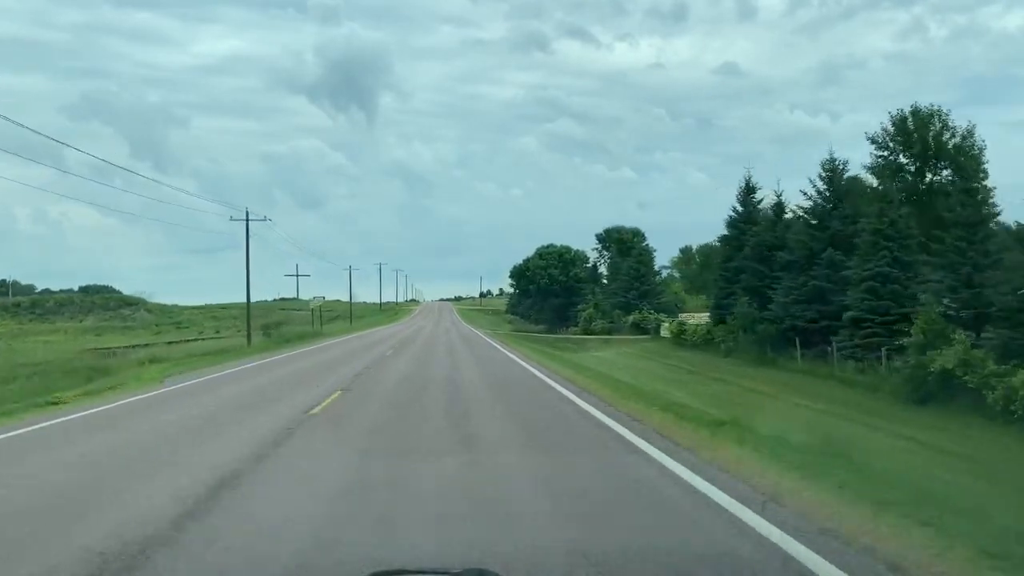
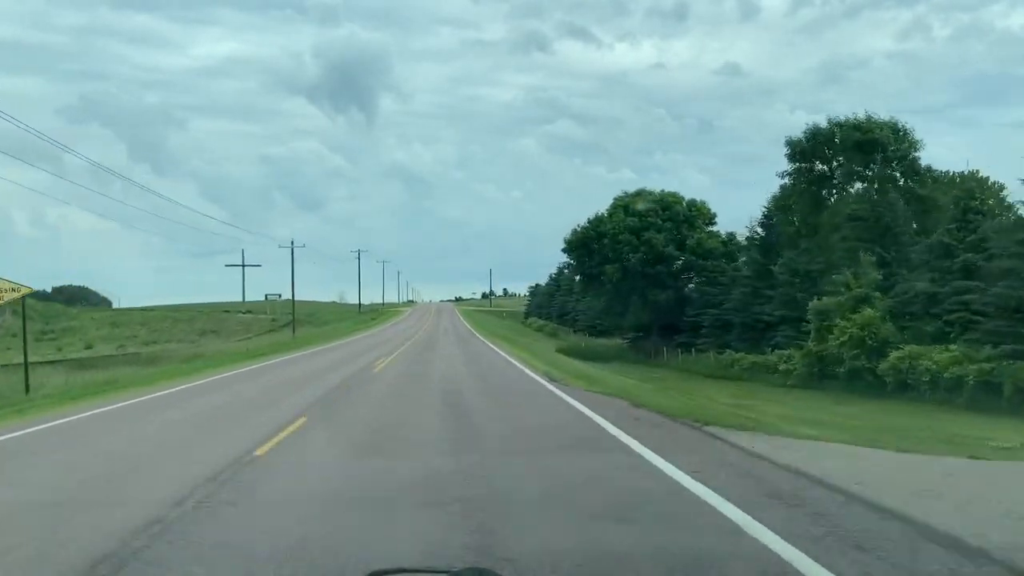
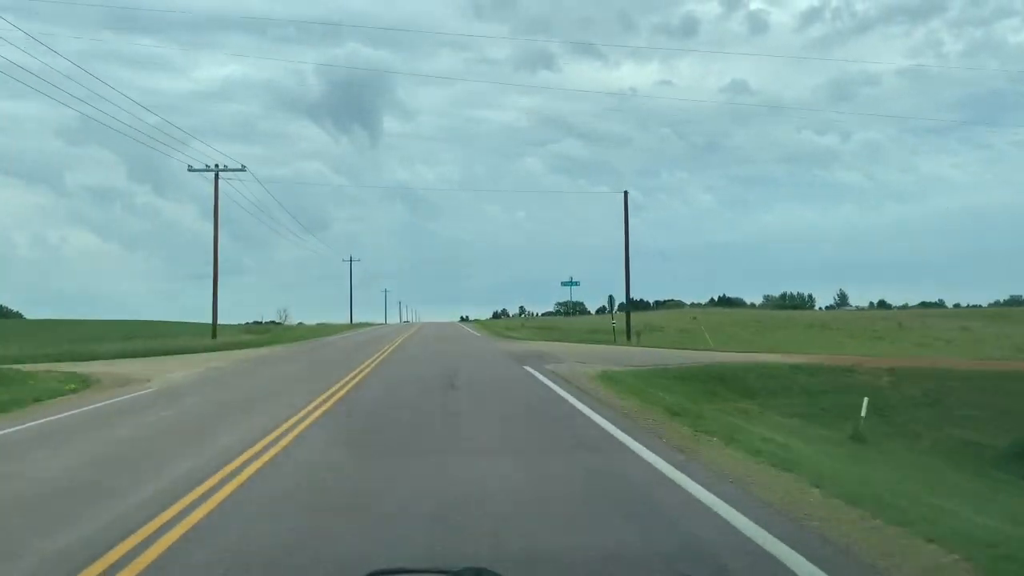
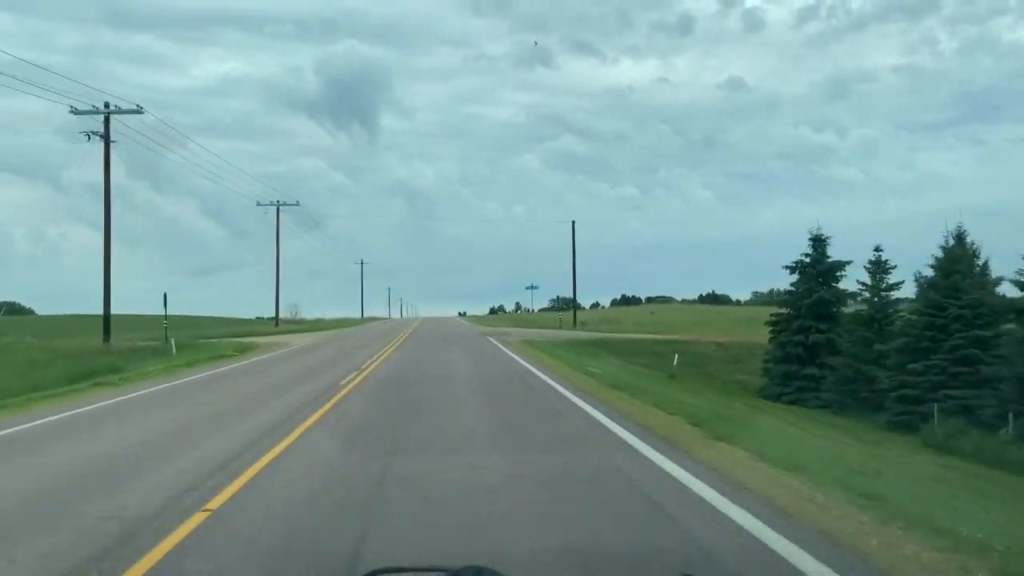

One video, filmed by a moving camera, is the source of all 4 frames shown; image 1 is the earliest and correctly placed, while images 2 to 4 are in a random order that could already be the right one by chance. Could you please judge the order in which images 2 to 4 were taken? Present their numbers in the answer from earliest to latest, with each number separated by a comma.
2, 4, 3
